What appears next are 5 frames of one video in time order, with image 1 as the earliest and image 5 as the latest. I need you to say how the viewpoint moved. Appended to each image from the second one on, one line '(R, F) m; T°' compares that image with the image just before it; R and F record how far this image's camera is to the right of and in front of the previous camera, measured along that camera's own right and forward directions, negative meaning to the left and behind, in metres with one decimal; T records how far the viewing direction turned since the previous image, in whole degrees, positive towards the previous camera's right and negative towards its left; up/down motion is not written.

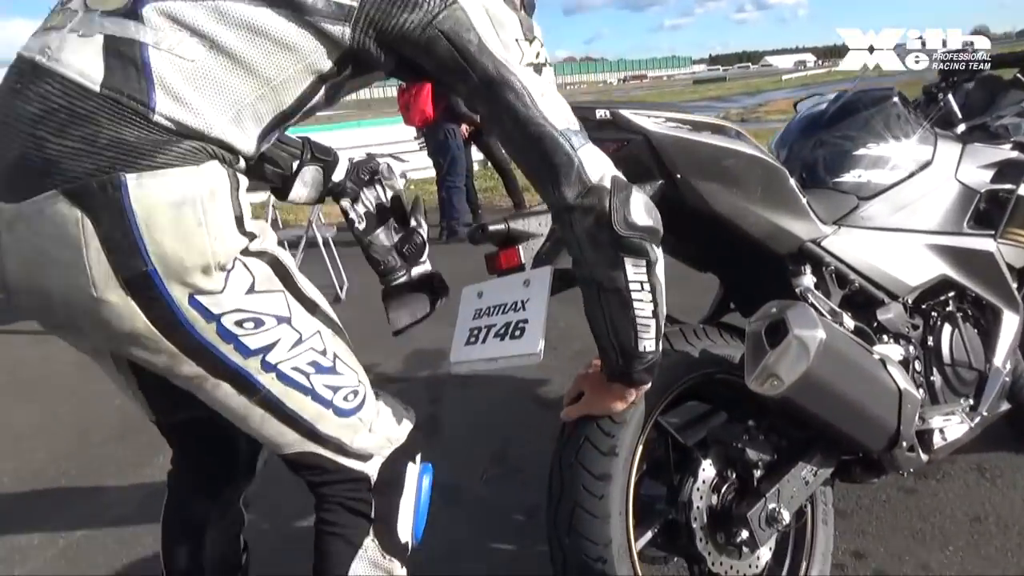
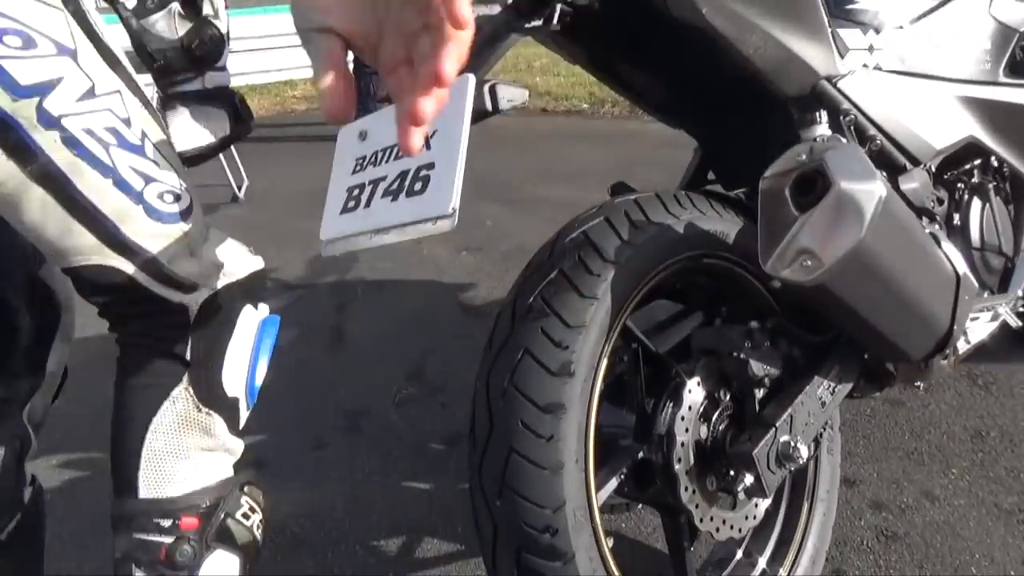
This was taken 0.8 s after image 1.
(0.0, +0.6) m; +5°
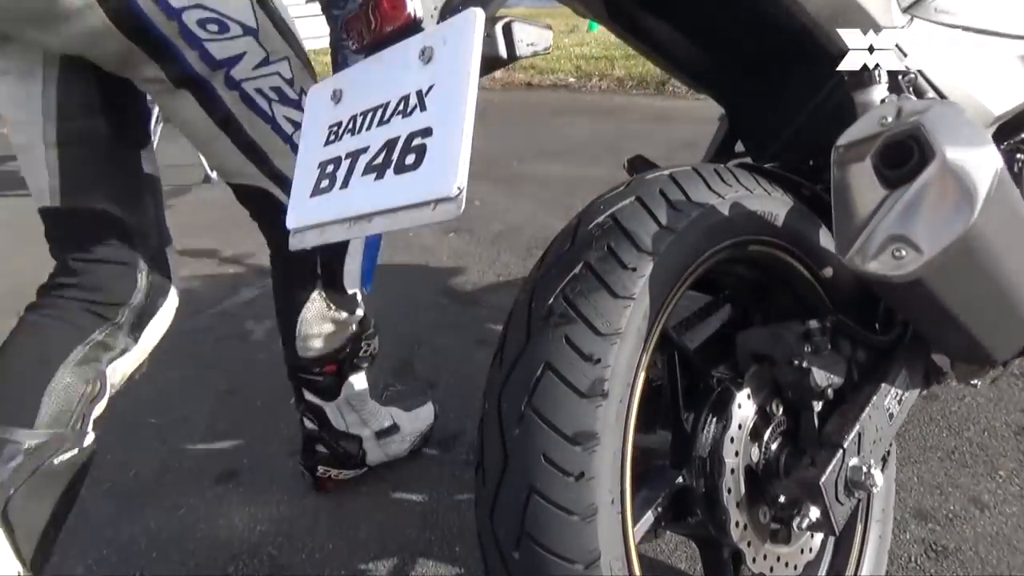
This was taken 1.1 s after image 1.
(0.0, +0.3) m; +1°
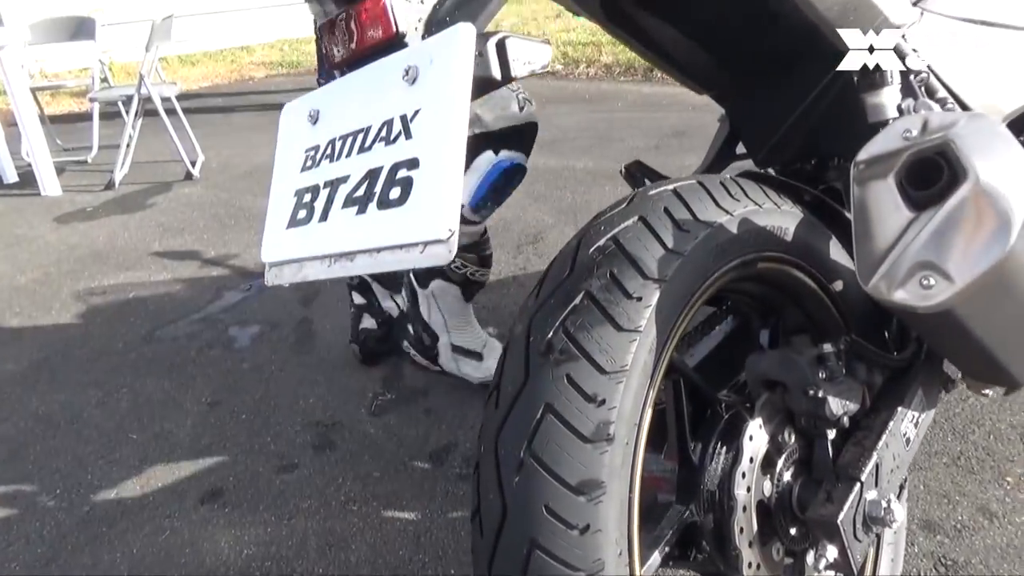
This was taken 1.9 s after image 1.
(0.0, +0.1) m; +1°
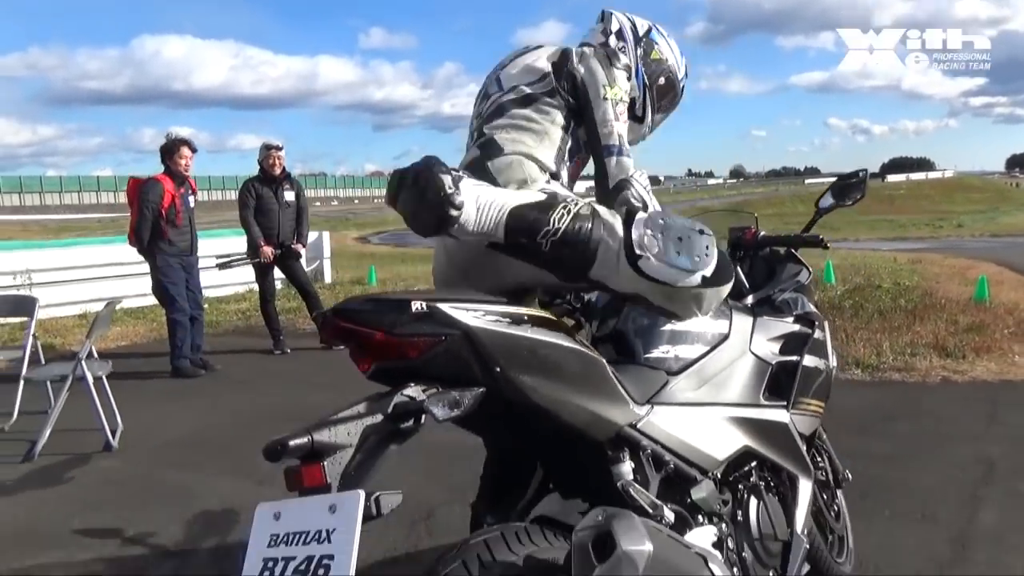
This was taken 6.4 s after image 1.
(+0.1, -0.9) m; +6°
